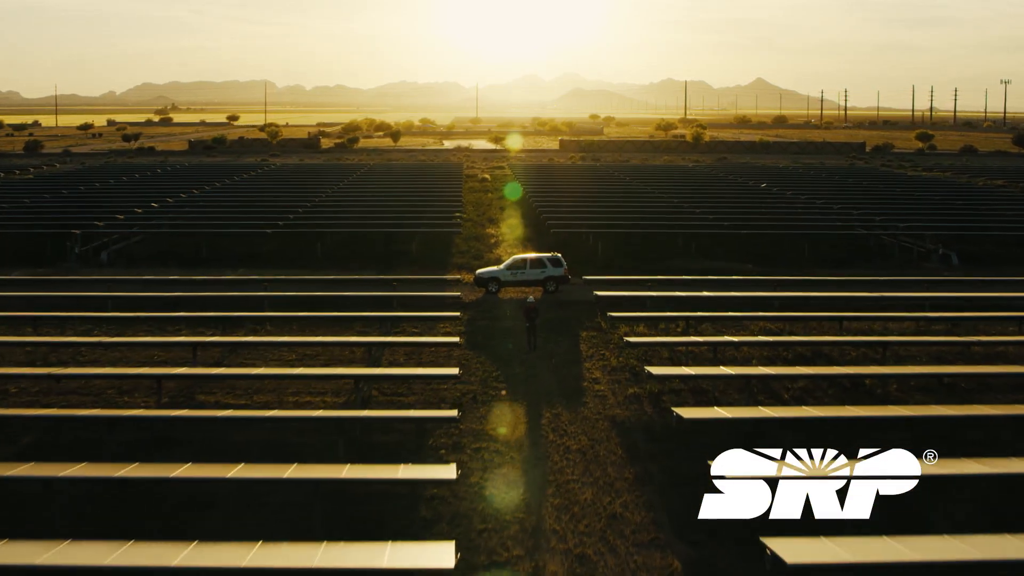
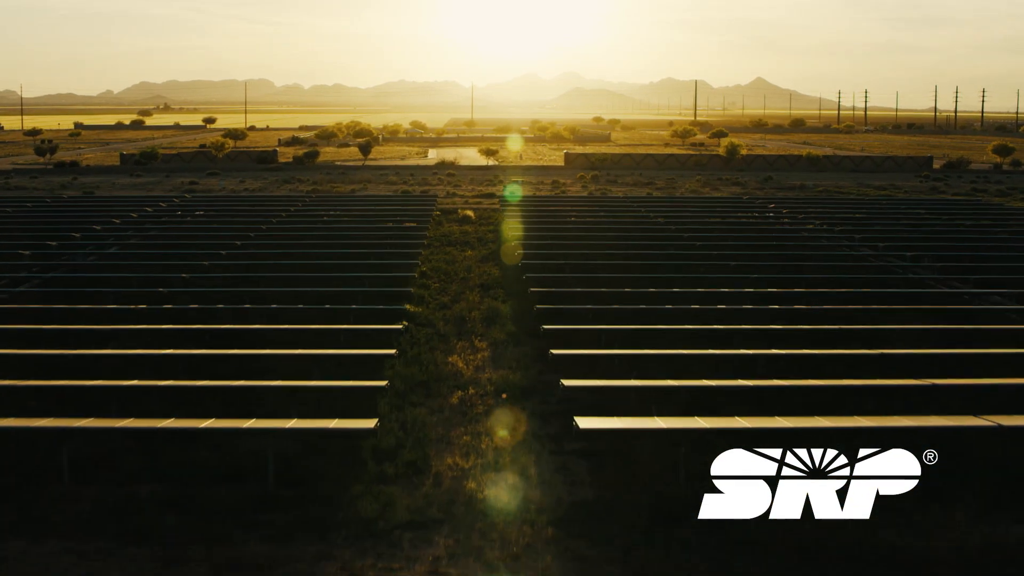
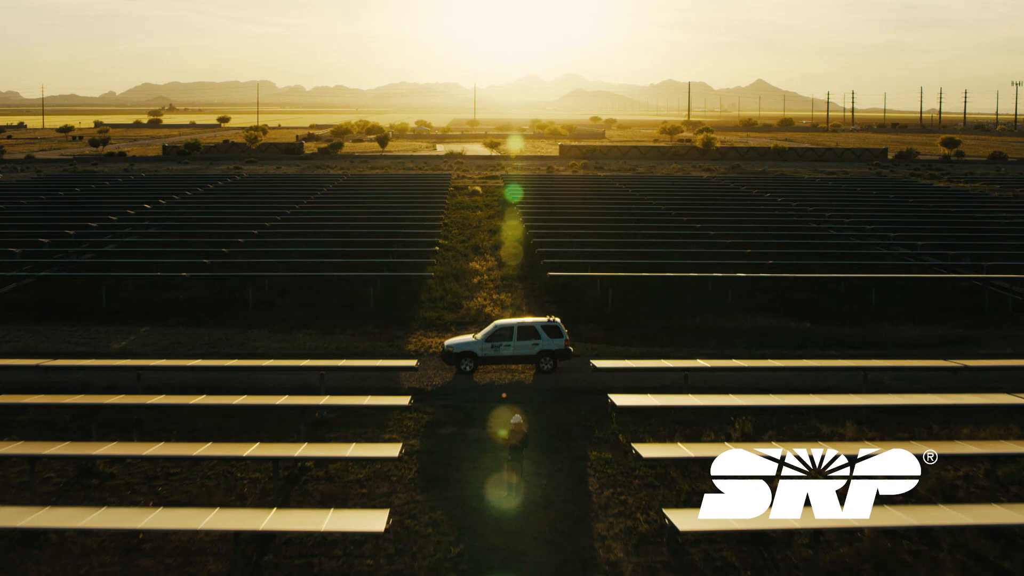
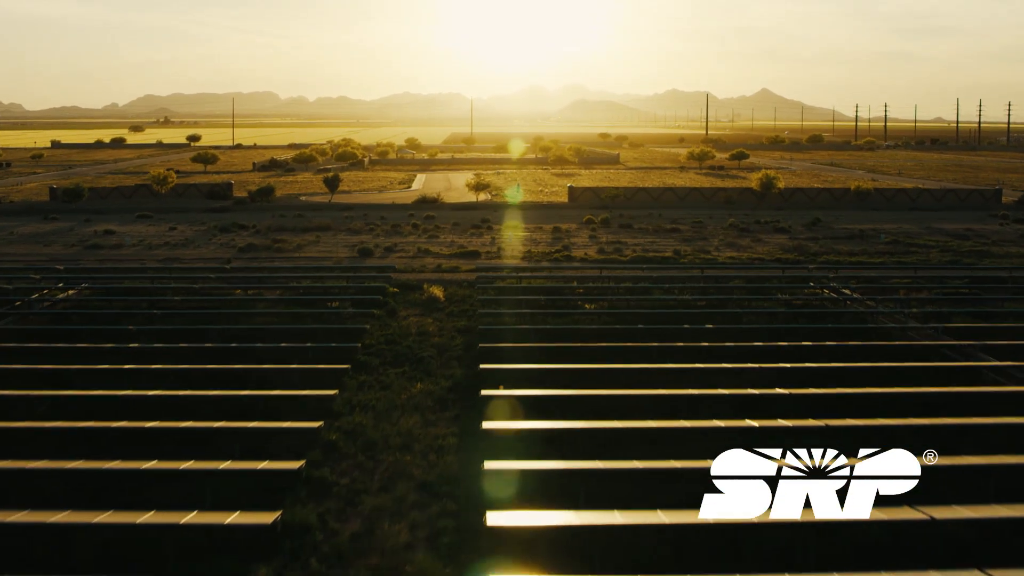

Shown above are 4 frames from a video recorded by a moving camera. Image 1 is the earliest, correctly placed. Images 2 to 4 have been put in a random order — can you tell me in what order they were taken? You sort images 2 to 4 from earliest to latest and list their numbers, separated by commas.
3, 2, 4
